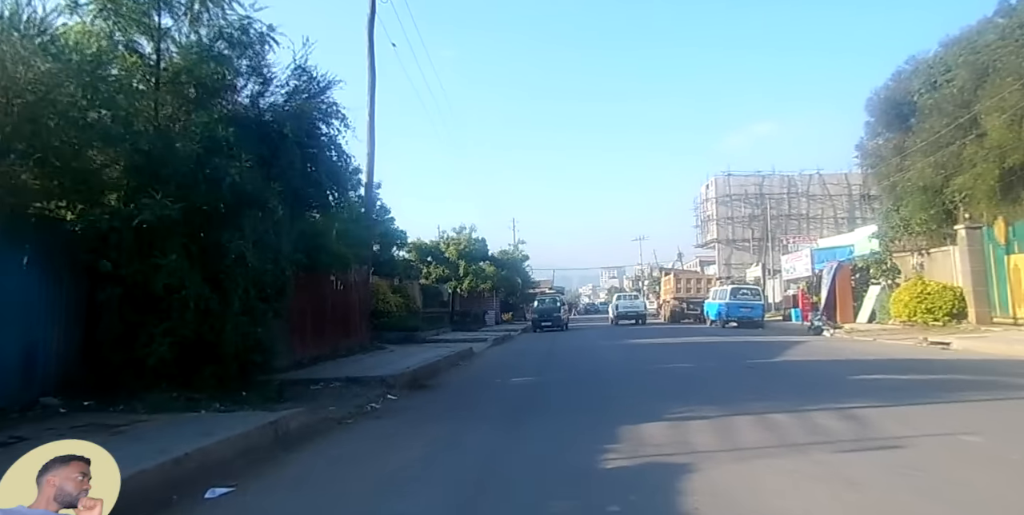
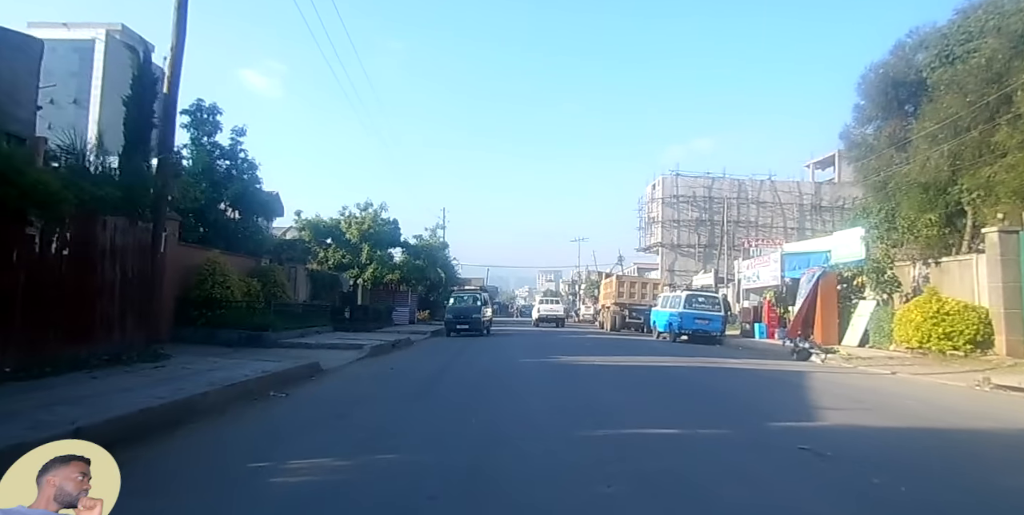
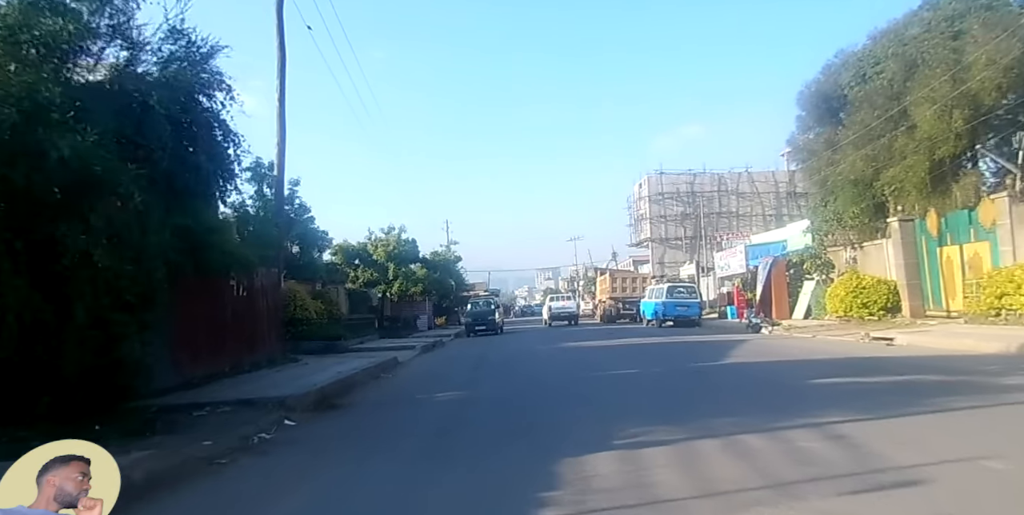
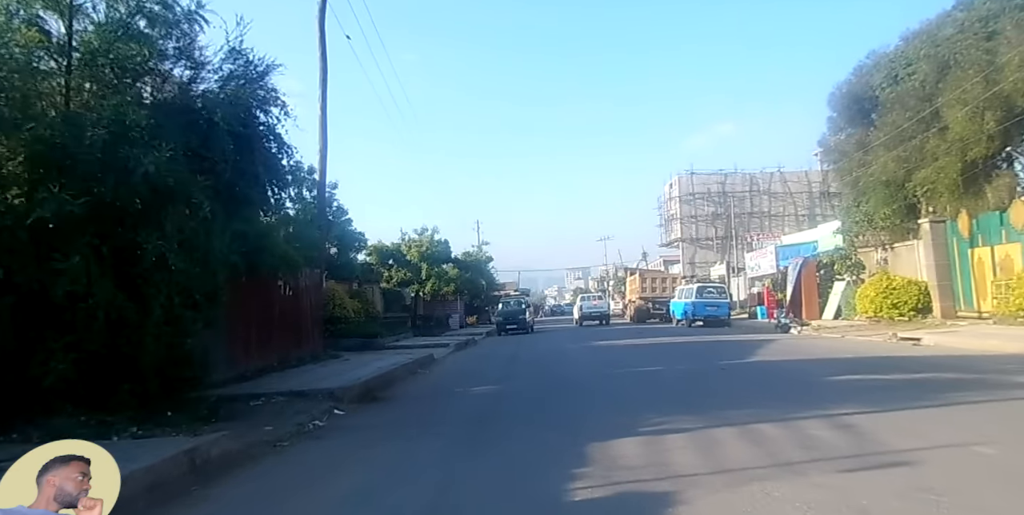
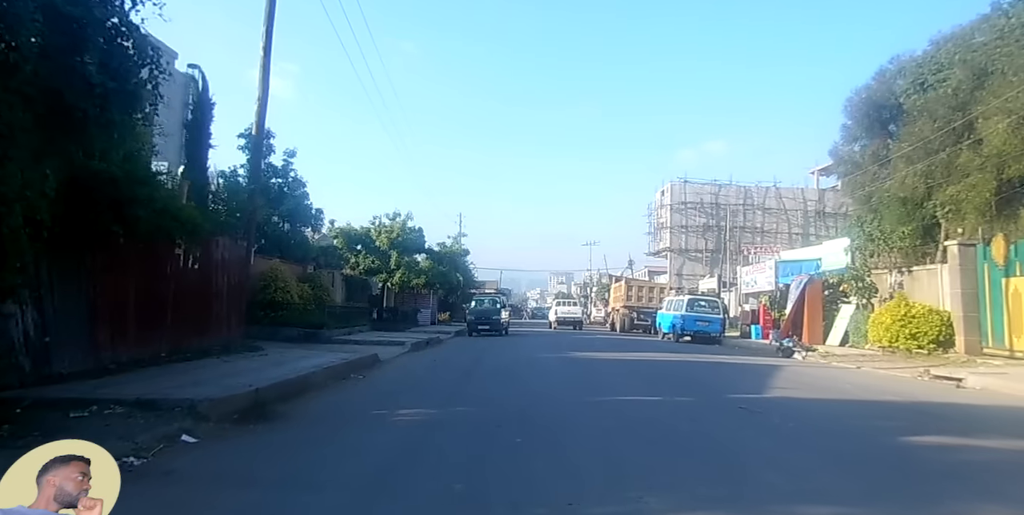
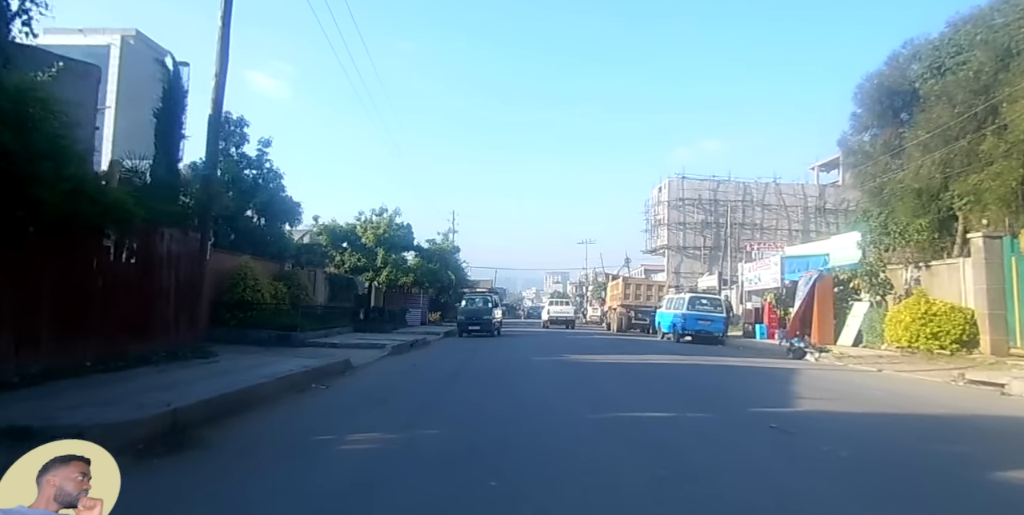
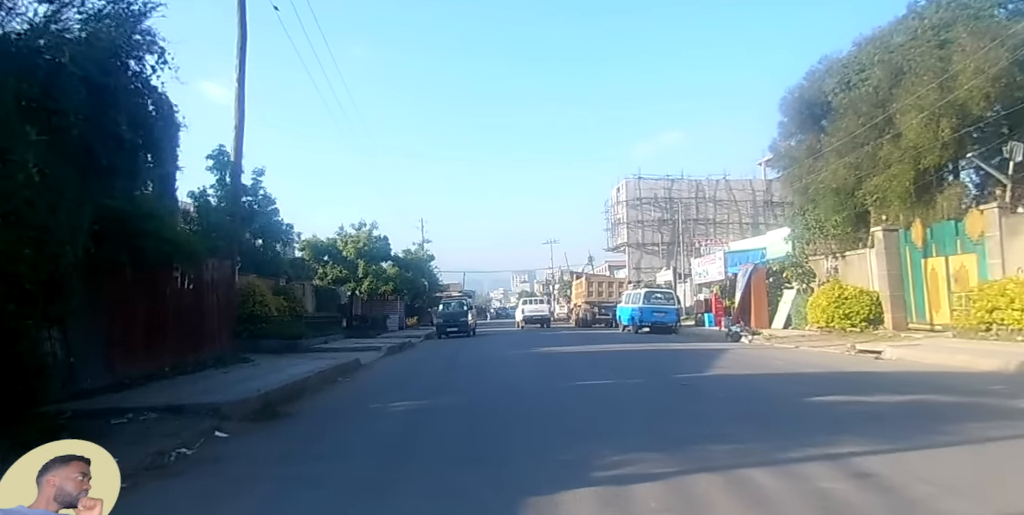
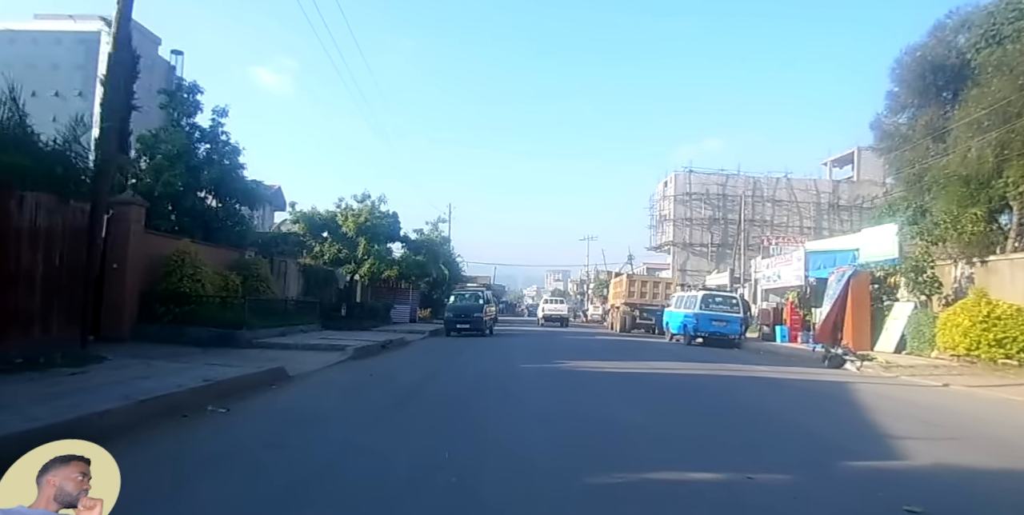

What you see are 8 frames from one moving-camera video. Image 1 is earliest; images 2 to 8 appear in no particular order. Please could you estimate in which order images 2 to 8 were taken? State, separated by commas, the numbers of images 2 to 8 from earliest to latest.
4, 3, 7, 5, 6, 2, 8
